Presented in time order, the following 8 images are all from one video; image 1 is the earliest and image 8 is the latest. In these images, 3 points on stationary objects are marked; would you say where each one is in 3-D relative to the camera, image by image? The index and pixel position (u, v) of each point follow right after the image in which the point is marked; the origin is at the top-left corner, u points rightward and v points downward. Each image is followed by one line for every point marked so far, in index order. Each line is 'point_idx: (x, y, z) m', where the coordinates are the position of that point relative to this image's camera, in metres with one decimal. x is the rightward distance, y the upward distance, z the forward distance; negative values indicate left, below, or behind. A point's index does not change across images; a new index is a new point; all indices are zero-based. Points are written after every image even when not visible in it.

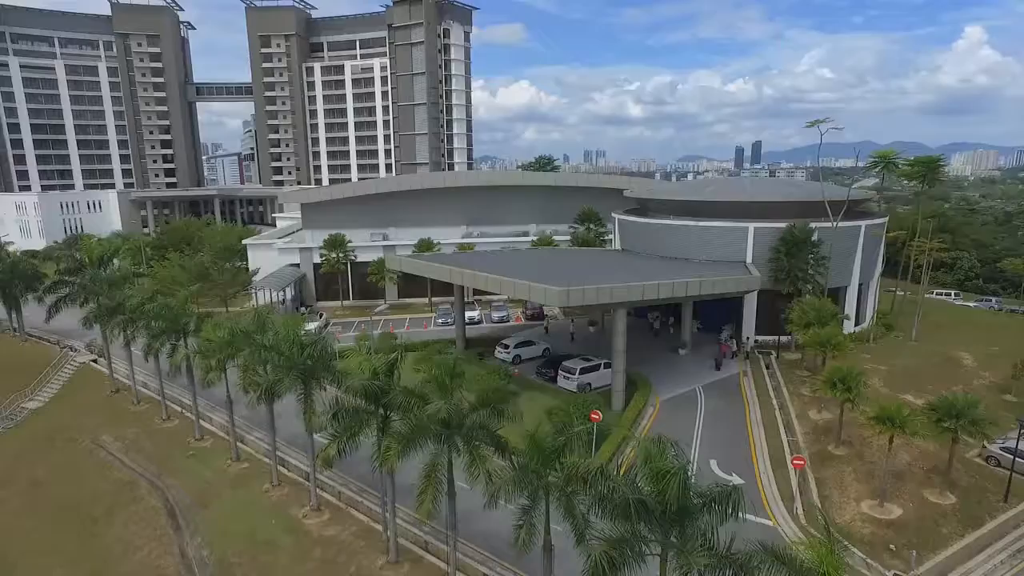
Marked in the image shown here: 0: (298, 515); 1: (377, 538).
0: (-6.7, -7.2, +20.0) m
1: (-4.0, -7.5, +18.8) m
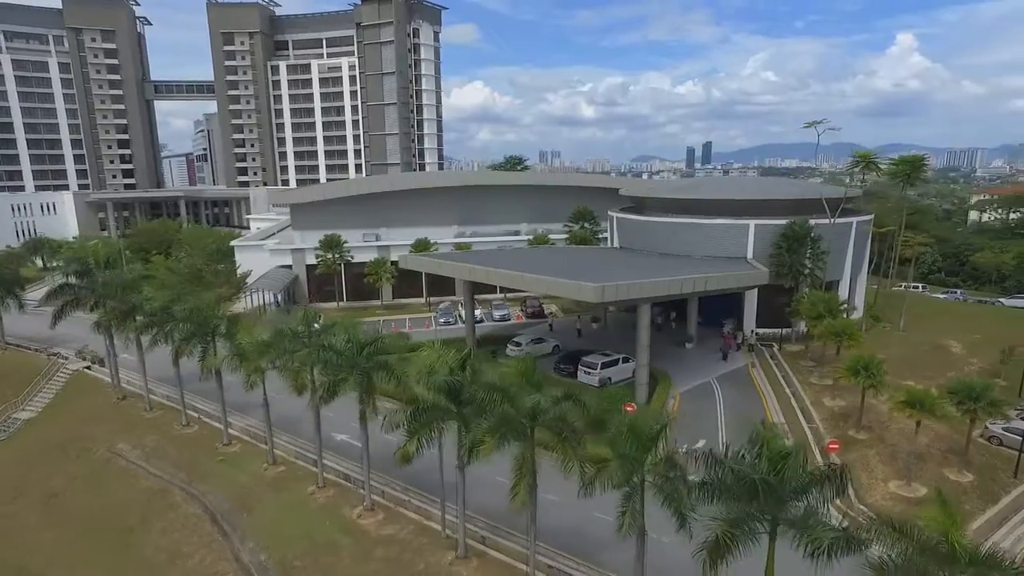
0: (-5.0, -7.2, +19.8) m
1: (-2.2, -7.4, +18.9) m
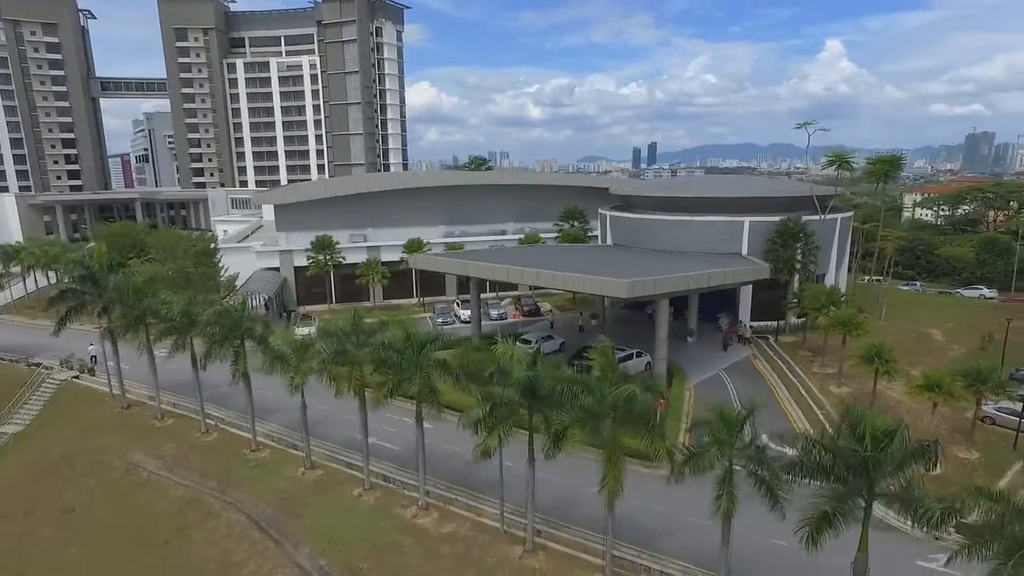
0: (-3.3, -7.1, +19.8) m
1: (-0.4, -7.3, +19.0) m
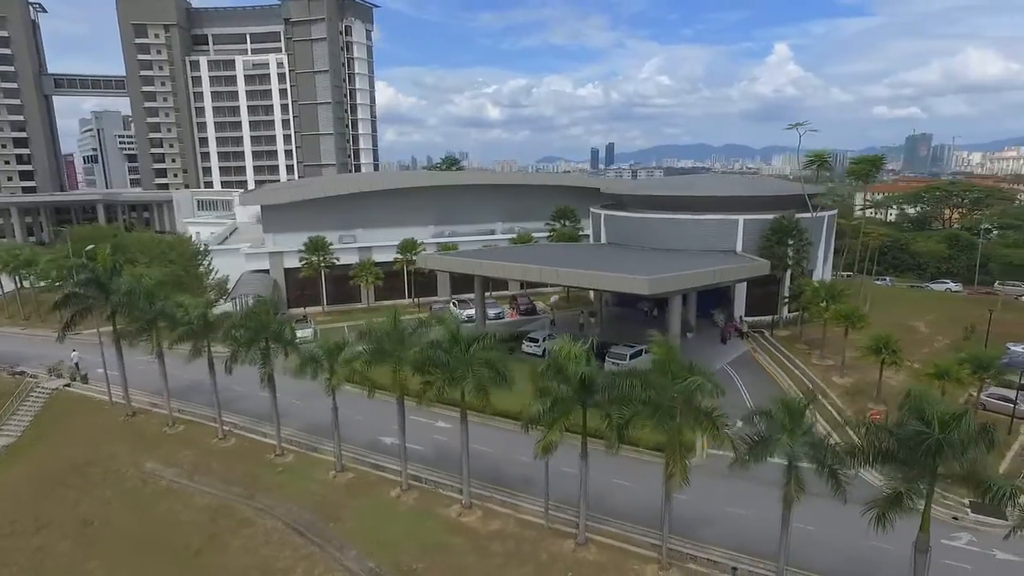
0: (-1.9, -7.1, +19.7) m
1: (+1.0, -7.3, +19.2) m
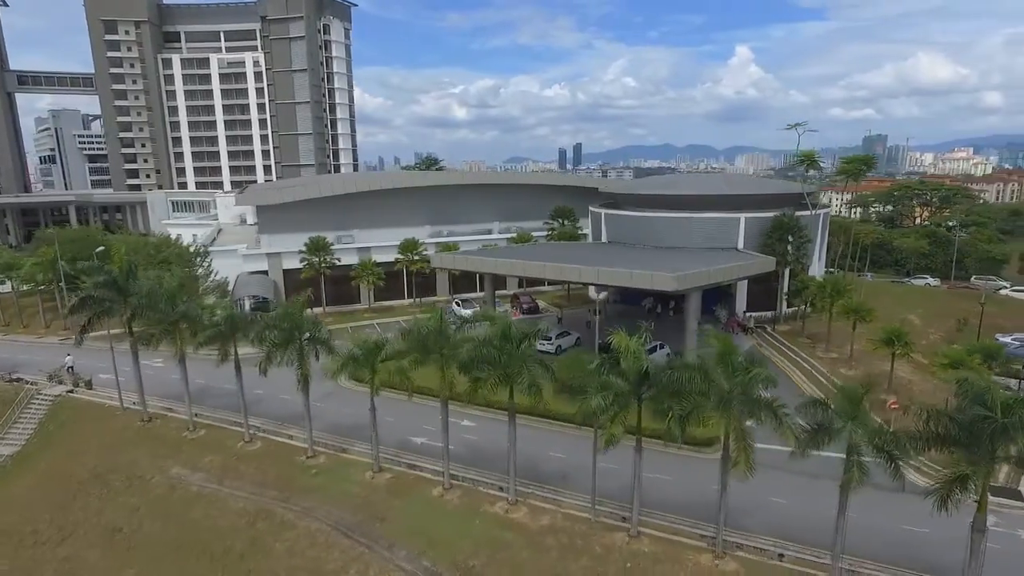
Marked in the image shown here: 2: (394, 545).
0: (-0.4, -7.0, +19.8) m
1: (+2.5, -7.2, +19.4) m
2: (-3.5, -7.7, +18.7) m
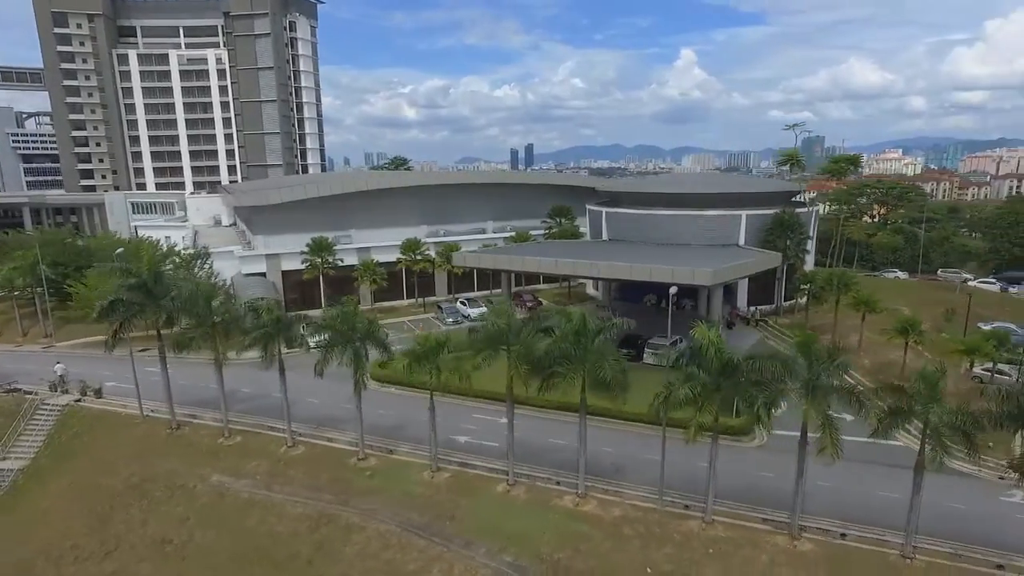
0: (+1.8, -6.9, +20.1) m
1: (+4.7, -7.0, +19.8) m
2: (-1.2, -7.6, +18.7) m
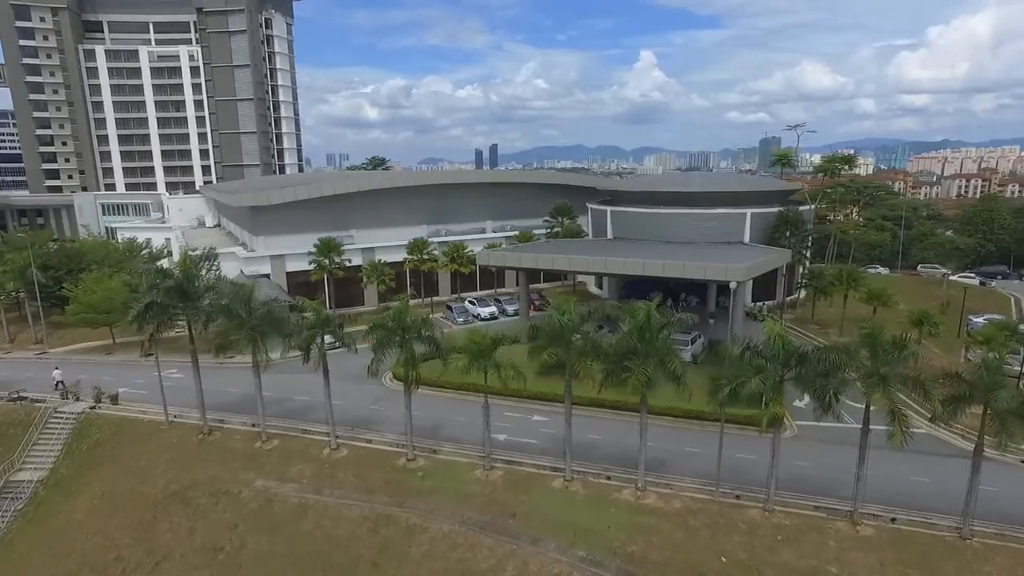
0: (+3.7, -6.8, +20.3) m
1: (+6.7, -6.9, +20.2) m
2: (+0.9, -7.5, +18.8) m
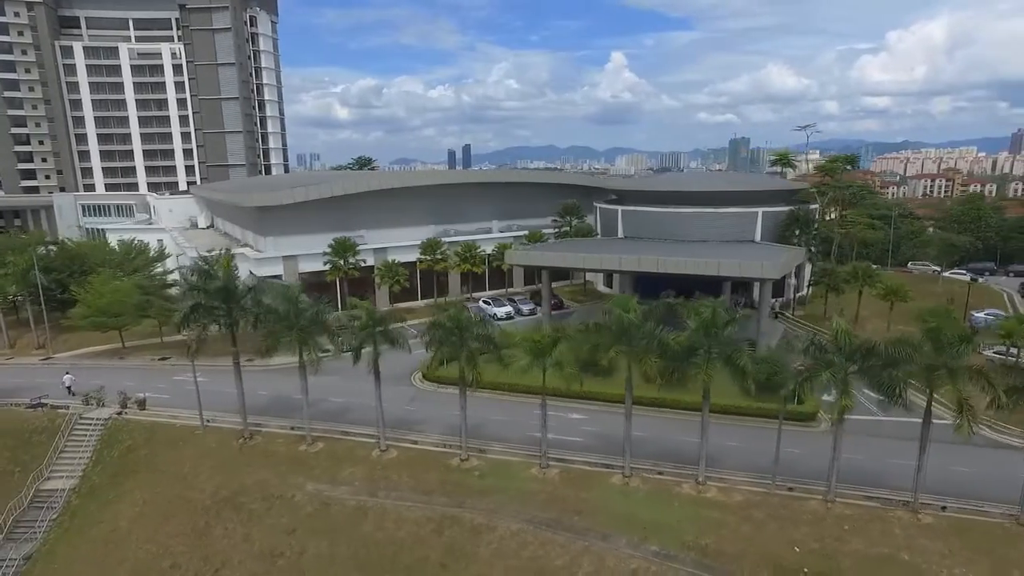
0: (+5.8, -6.7, +20.5) m
1: (+8.7, -6.8, +20.6) m
2: (+3.0, -7.4, +18.9) m
